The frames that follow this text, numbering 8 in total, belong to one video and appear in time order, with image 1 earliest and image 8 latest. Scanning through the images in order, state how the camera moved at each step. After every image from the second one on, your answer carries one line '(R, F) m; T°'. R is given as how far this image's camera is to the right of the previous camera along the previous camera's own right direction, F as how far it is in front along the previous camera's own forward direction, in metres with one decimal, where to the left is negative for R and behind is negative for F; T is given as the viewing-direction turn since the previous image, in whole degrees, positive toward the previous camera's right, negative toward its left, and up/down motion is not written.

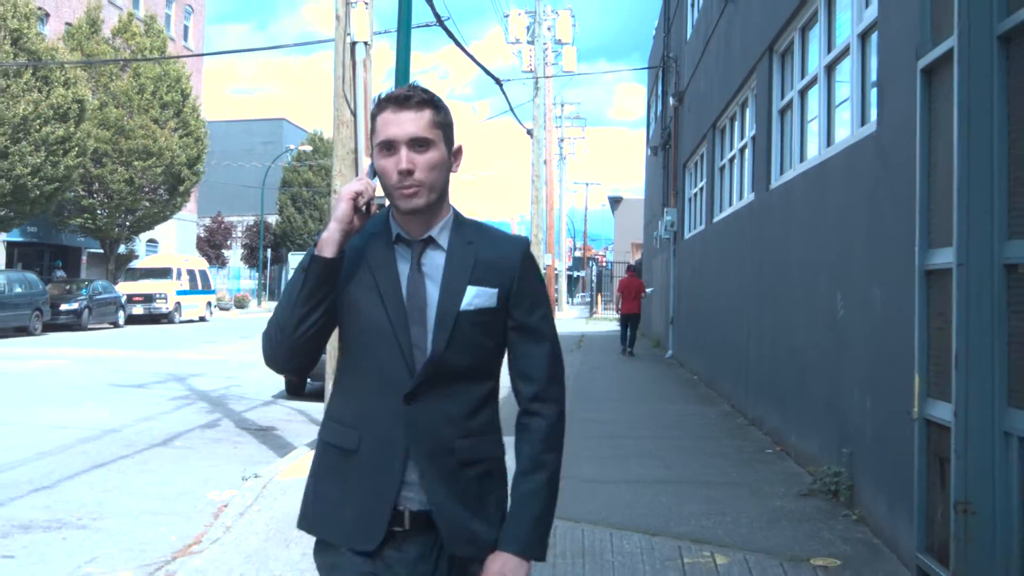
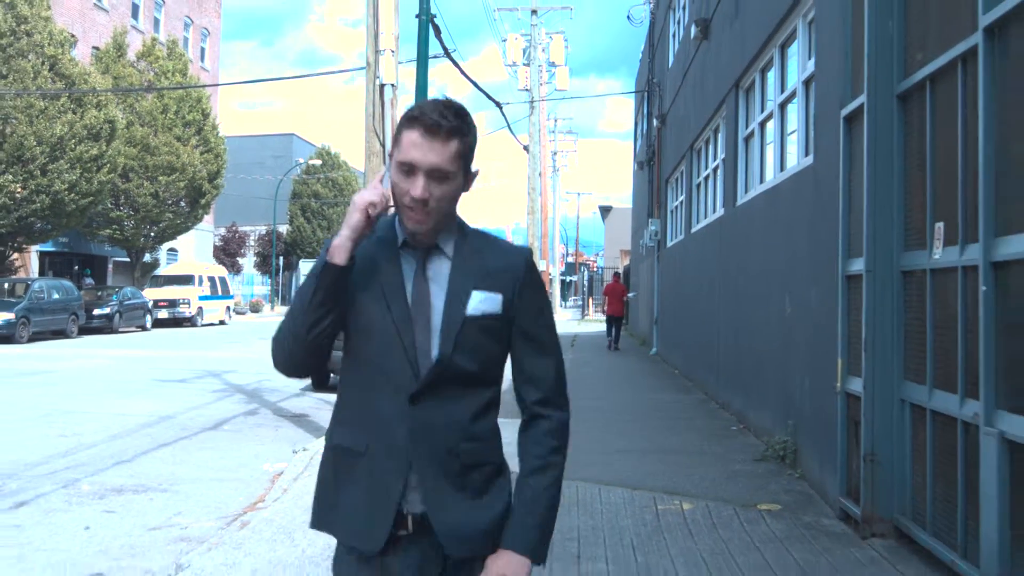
(-0.1, -1.2) m; 0°
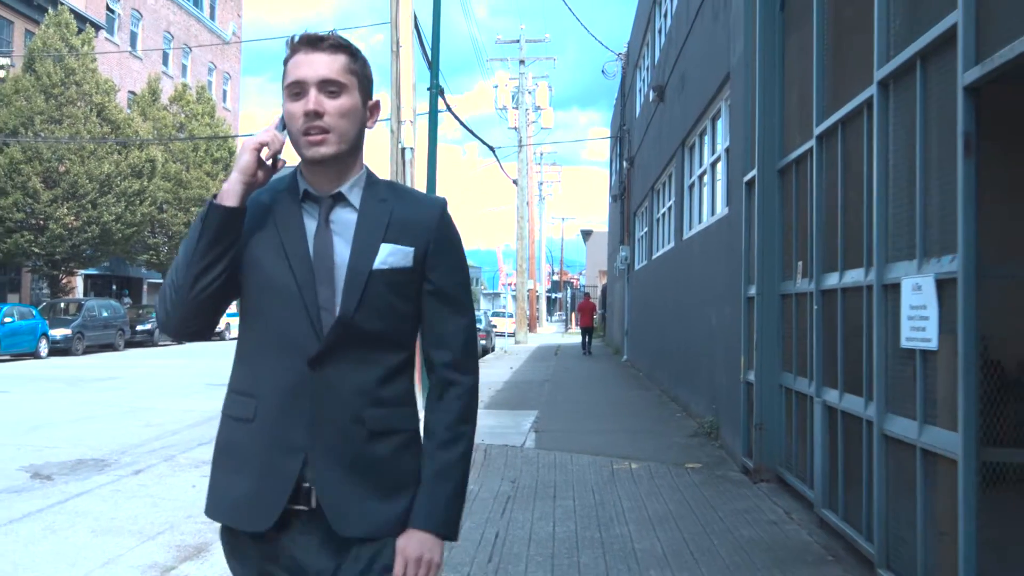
(0.0, -2.2) m; +1°
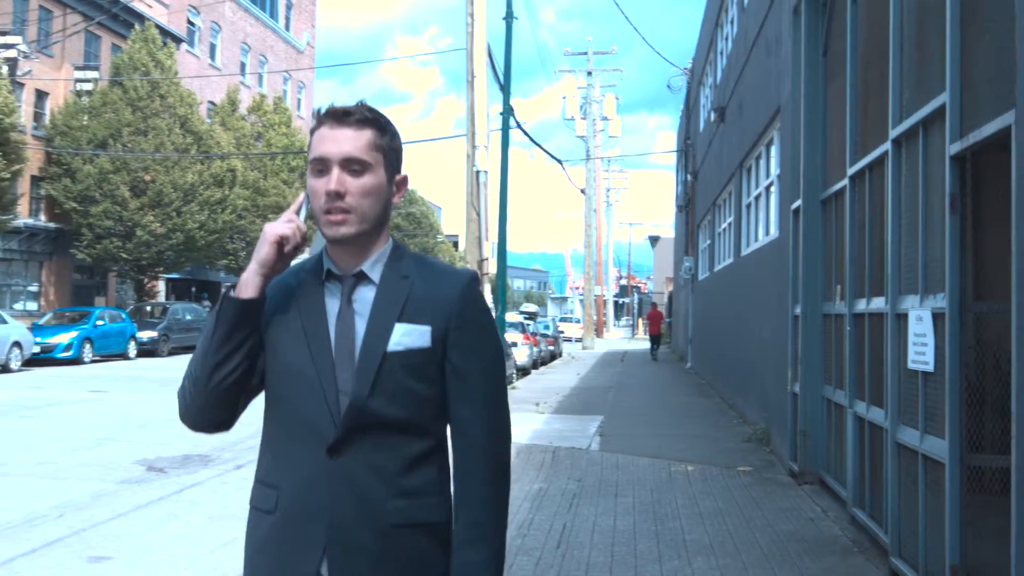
(0.0, -0.9) m; -3°
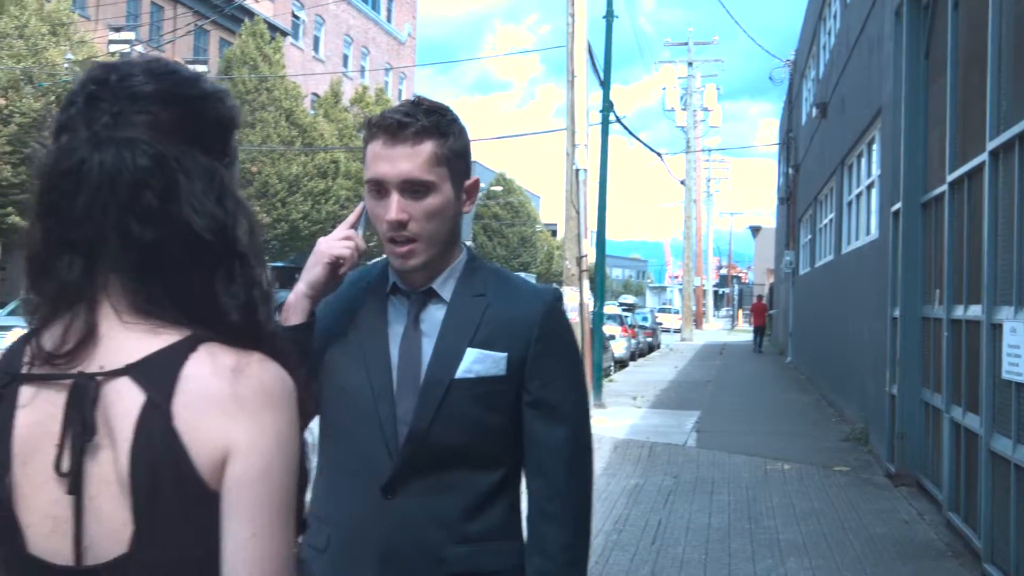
(0.0, -0.2) m; -5°
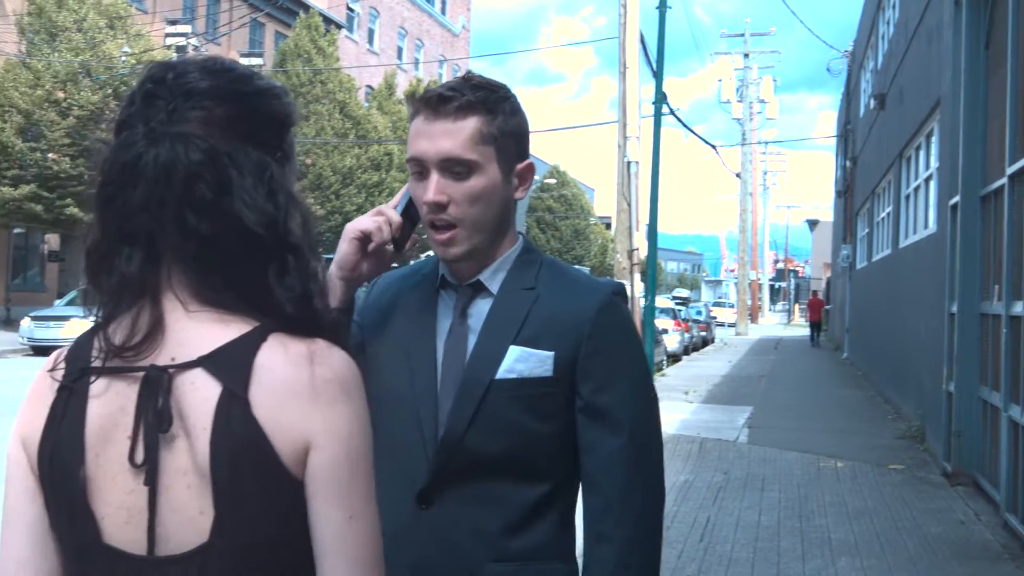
(0.0, +0.1) m; -3°
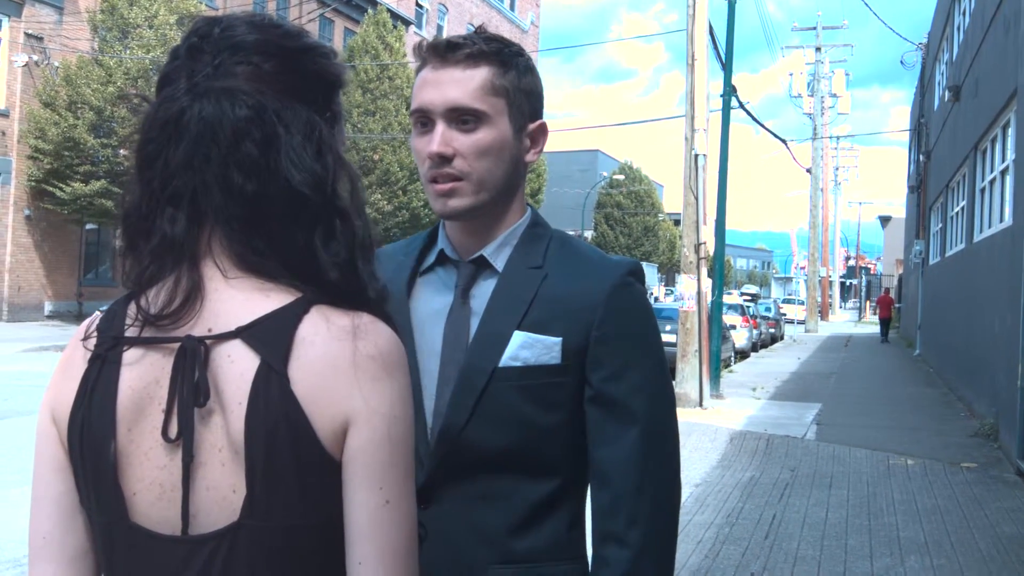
(0.0, 0.0) m; -3°
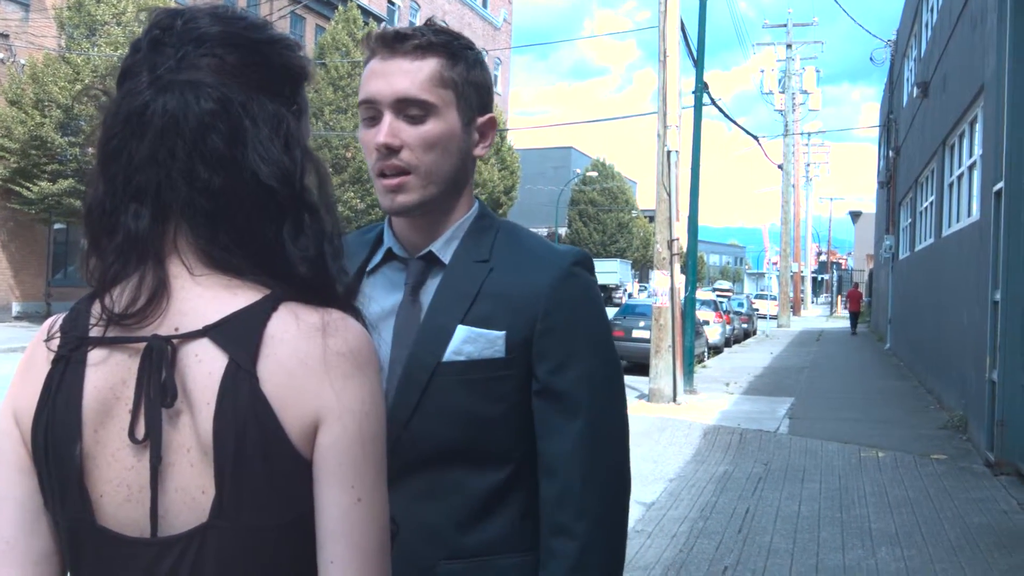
(0.0, 0.0) m; +1°
